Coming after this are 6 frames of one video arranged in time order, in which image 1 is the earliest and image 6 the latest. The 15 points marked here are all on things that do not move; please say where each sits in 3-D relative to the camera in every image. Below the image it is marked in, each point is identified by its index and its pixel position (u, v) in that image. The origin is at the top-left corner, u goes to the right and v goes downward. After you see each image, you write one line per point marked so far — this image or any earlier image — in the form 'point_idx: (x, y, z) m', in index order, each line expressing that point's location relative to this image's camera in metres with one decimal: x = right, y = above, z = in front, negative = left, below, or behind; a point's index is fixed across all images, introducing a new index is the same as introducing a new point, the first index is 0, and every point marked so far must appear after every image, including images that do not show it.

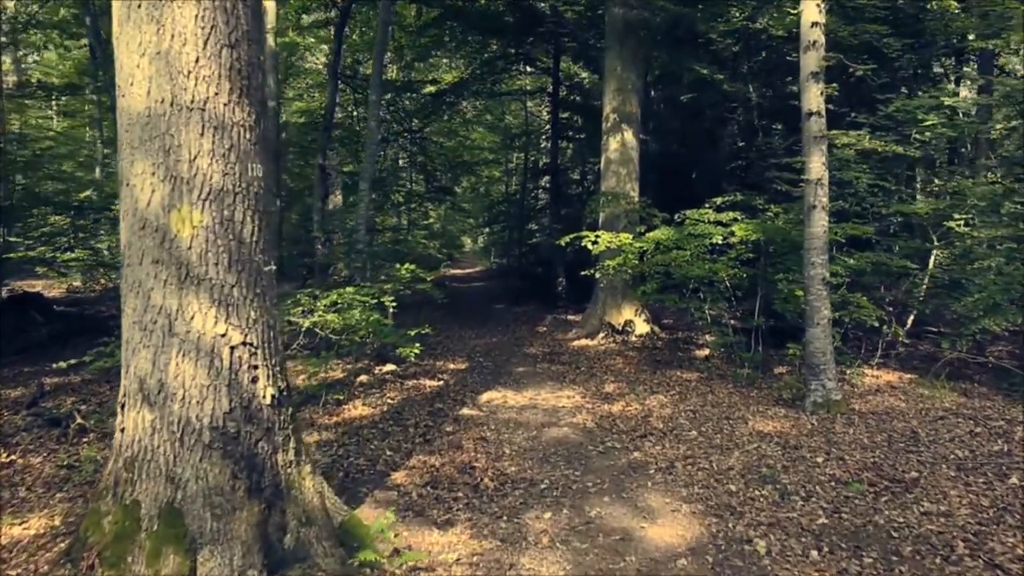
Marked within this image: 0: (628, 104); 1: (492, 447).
0: (+2.2, +3.4, +13.3) m
1: (-0.2, -1.4, +6.5) m
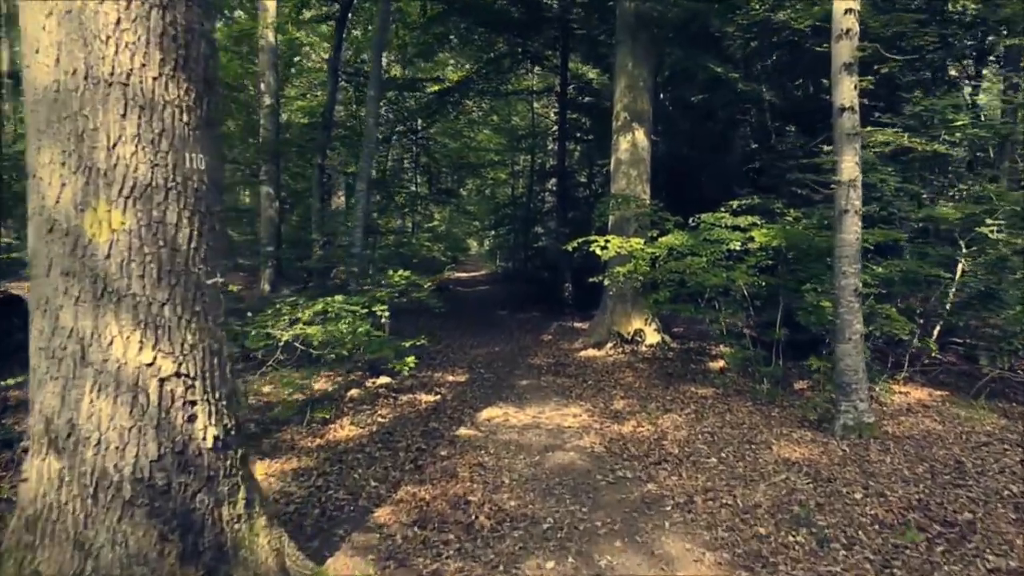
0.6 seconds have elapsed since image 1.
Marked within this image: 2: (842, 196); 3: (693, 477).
0: (+2.2, +3.3, +12.6) m
1: (-0.2, -1.5, +5.8) m
2: (+3.2, +0.9, +6.9) m
3: (+1.5, -1.5, +5.8) m
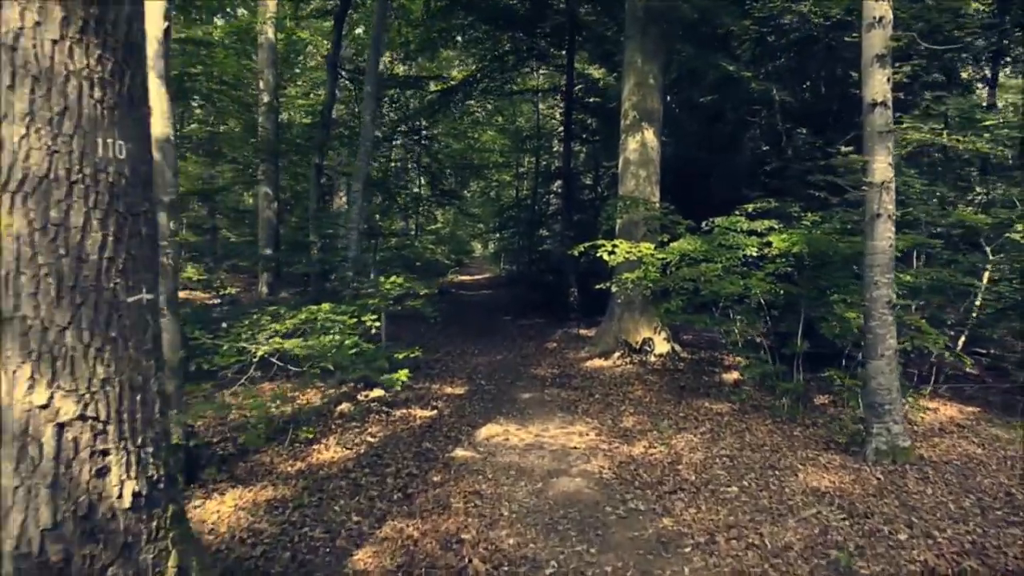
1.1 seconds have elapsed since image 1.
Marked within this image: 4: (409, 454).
0: (+2.3, +3.2, +12.1) m
1: (-0.2, -1.6, +5.2) m
2: (+3.2, +0.8, +6.4) m
3: (+1.5, -1.6, +5.2) m
4: (-0.9, -1.5, +6.4) m
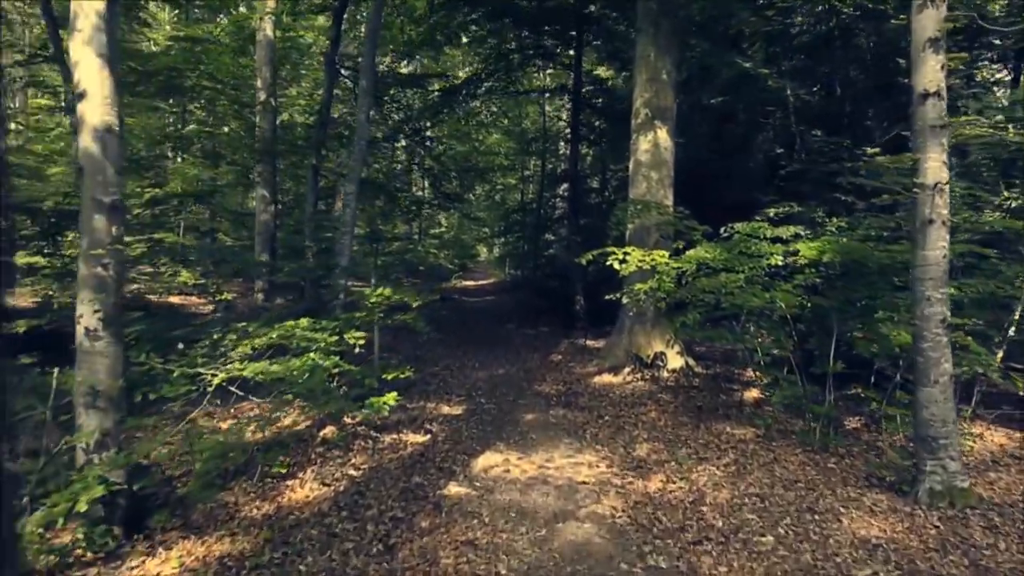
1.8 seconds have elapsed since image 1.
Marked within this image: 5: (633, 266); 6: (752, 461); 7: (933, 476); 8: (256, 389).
0: (+2.4, +3.0, +11.3) m
1: (-0.2, -1.7, +4.5) m
2: (+3.2, +0.7, +5.6) m
3: (+1.5, -1.7, +4.4) m
4: (-0.9, -1.6, +5.7) m
5: (+1.5, +0.3, +8.7) m
6: (+2.2, -1.6, +6.7) m
7: (+3.2, -1.4, +5.5) m
8: (-2.1, -0.8, +6.0) m
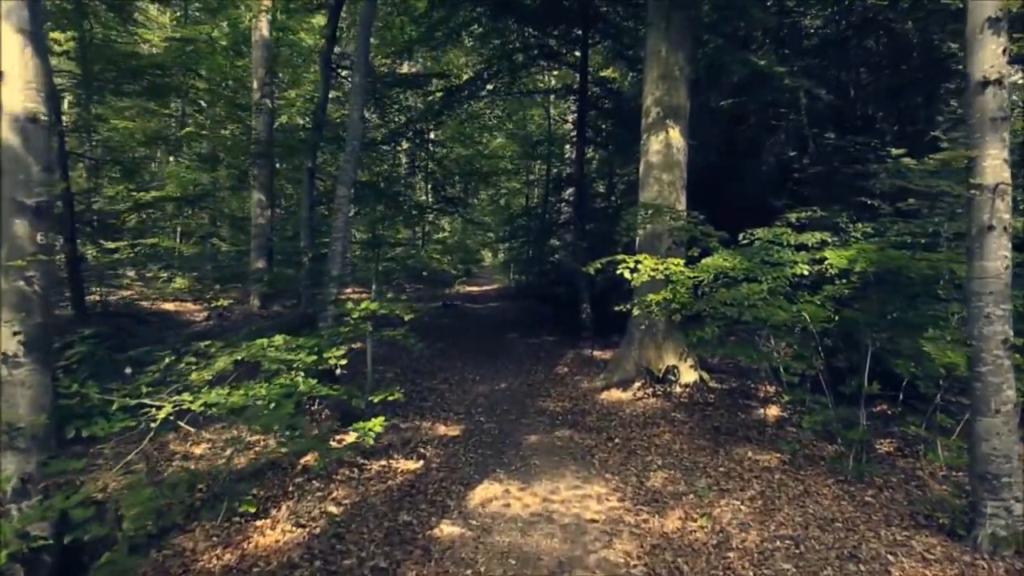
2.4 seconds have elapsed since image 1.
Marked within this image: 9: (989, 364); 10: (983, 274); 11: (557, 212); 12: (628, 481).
0: (+2.4, +2.9, +10.6) m
1: (-0.2, -1.8, +3.8) m
2: (+3.2, +0.6, +4.9) m
3: (+1.4, -1.8, +3.7) m
4: (-0.9, -1.7, +5.0) m
5: (+1.5, +0.2, +8.0) m
6: (+2.2, -1.7, +6.0) m
7: (+3.2, -1.5, +4.8) m
8: (-2.1, -0.9, +5.3) m
9: (+3.2, -0.5, +4.8) m
10: (+3.2, +0.1, +4.9) m
11: (+1.1, +1.9, +17.7) m
12: (+1.0, -1.7, +6.4) m
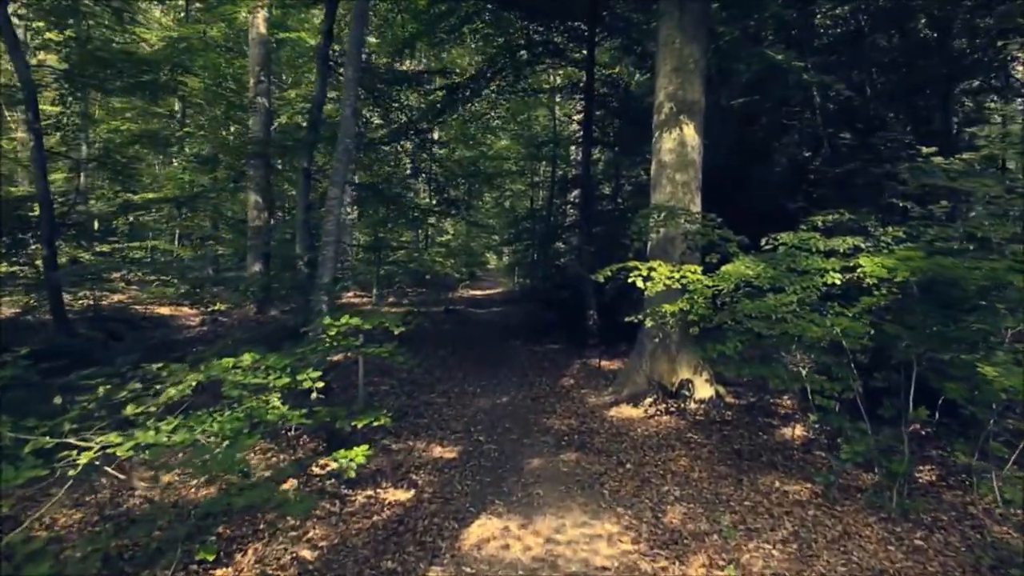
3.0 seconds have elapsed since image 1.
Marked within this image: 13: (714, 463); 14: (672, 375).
0: (+2.5, +2.8, +9.9) m
1: (-0.2, -1.9, +3.1) m
2: (+3.2, +0.5, +4.2) m
3: (+1.4, -1.9, +3.0) m
4: (-0.9, -1.8, +4.3) m
5: (+1.5, +0.1, +7.3) m
6: (+2.2, -1.8, +5.3) m
7: (+3.2, -1.6, +4.1) m
8: (-2.1, -1.0, +4.6) m
9: (+3.2, -0.6, +4.1) m
10: (+3.2, 0.0, +4.2) m
11: (+1.2, +1.7, +17.0) m
12: (+1.0, -1.8, +5.7) m
13: (+2.0, -1.7, +7.0) m
14: (+2.1, -1.1, +9.2) m
